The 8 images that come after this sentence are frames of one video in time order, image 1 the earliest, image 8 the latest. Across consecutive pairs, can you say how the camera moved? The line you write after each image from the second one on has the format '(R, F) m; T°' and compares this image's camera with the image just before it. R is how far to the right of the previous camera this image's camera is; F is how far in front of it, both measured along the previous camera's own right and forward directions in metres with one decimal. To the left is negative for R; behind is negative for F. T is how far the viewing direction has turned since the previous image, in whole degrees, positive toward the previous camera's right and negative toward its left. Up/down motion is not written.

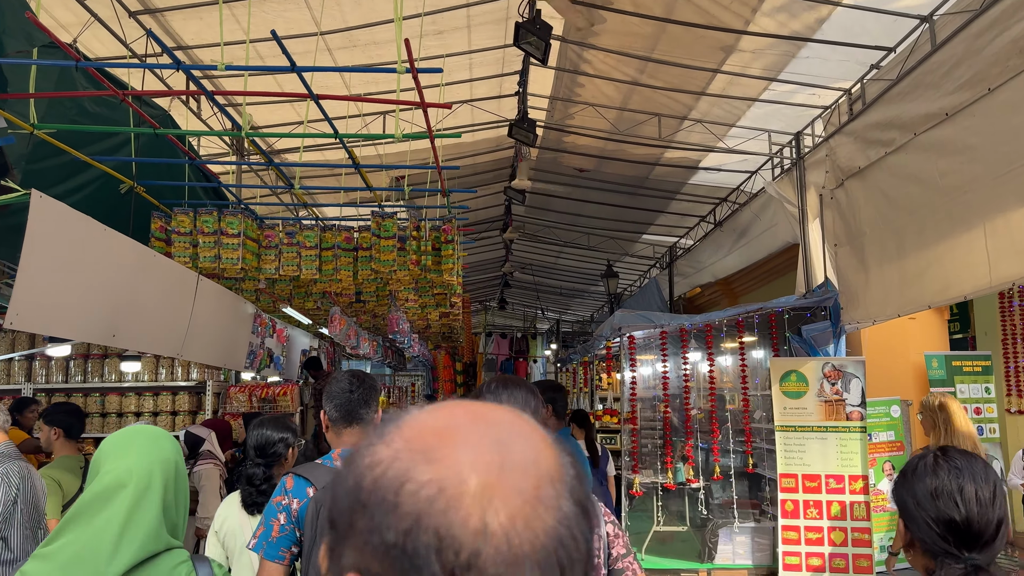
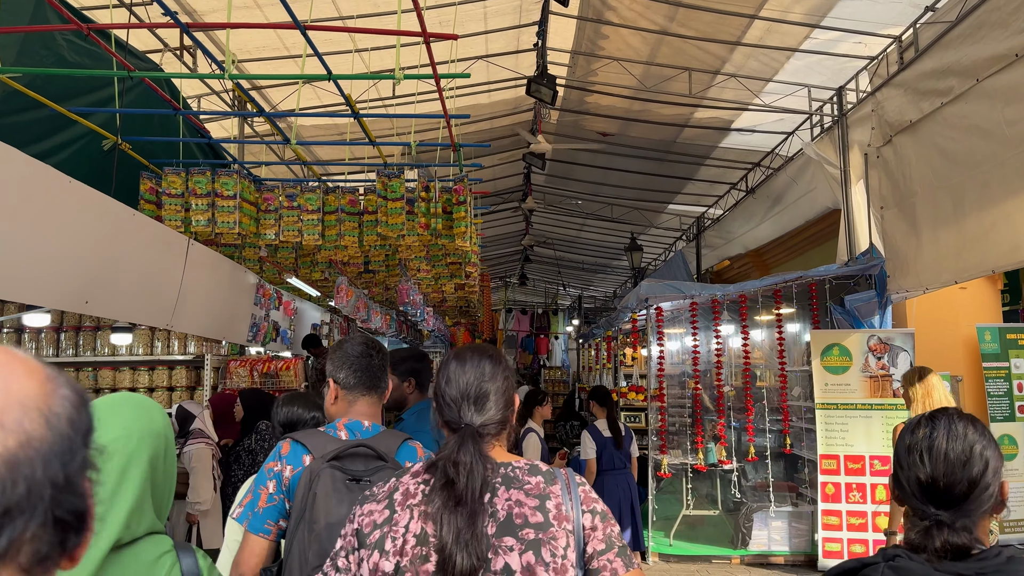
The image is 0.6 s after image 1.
(0.0, +0.4) m; -2°
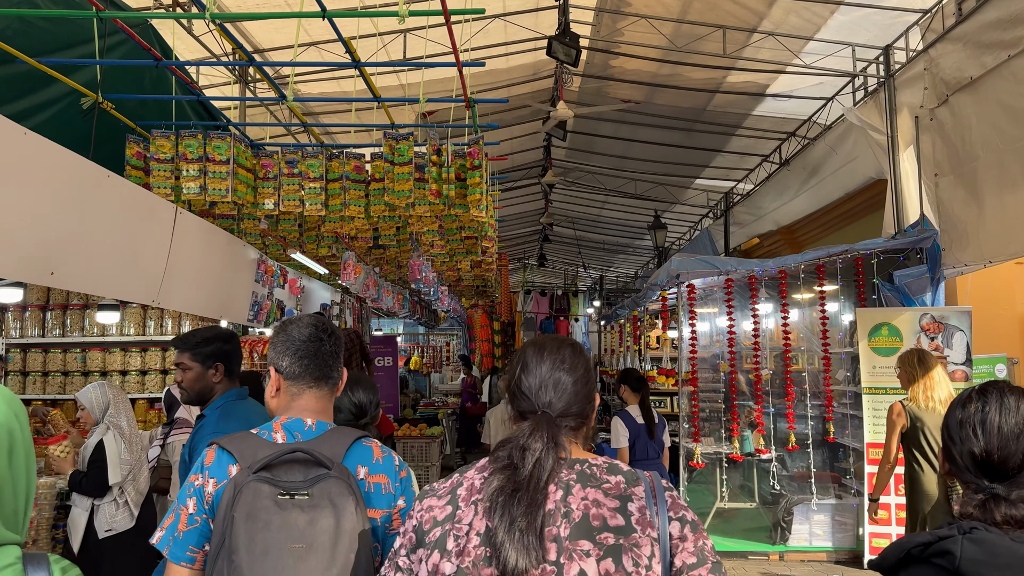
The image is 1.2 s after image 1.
(0.0, +0.4) m; -1°
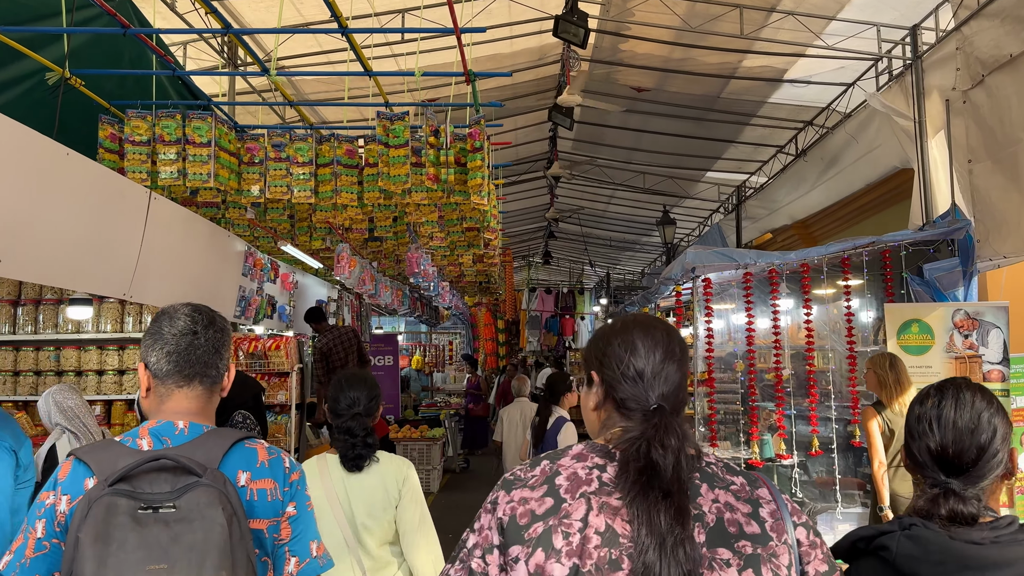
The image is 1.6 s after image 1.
(0.0, +0.3) m; 0°
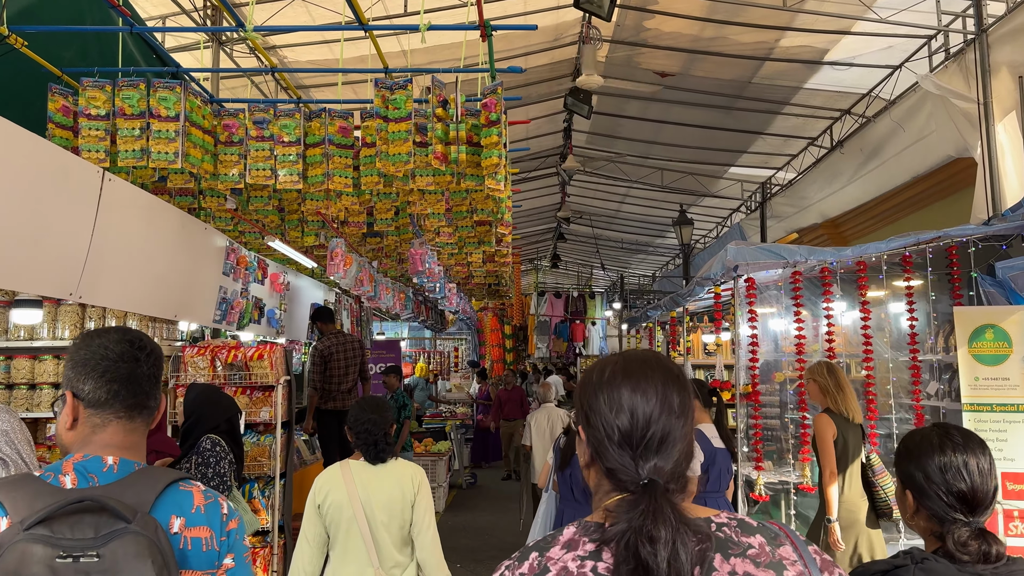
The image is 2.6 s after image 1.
(-0.1, +0.6) m; 0°
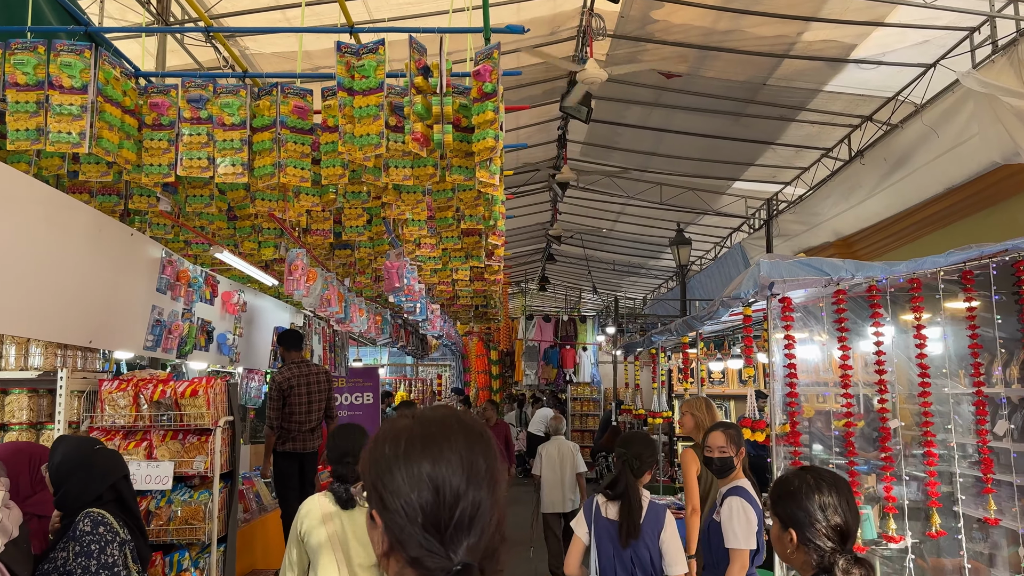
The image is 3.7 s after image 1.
(-0.1, +0.7) m; +1°
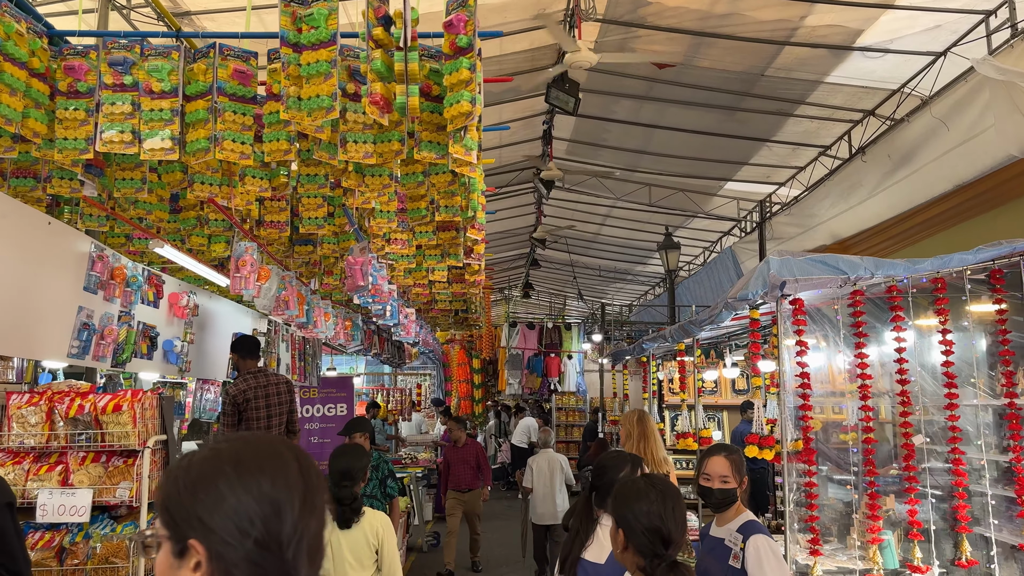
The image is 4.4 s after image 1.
(0.0, +0.4) m; +1°
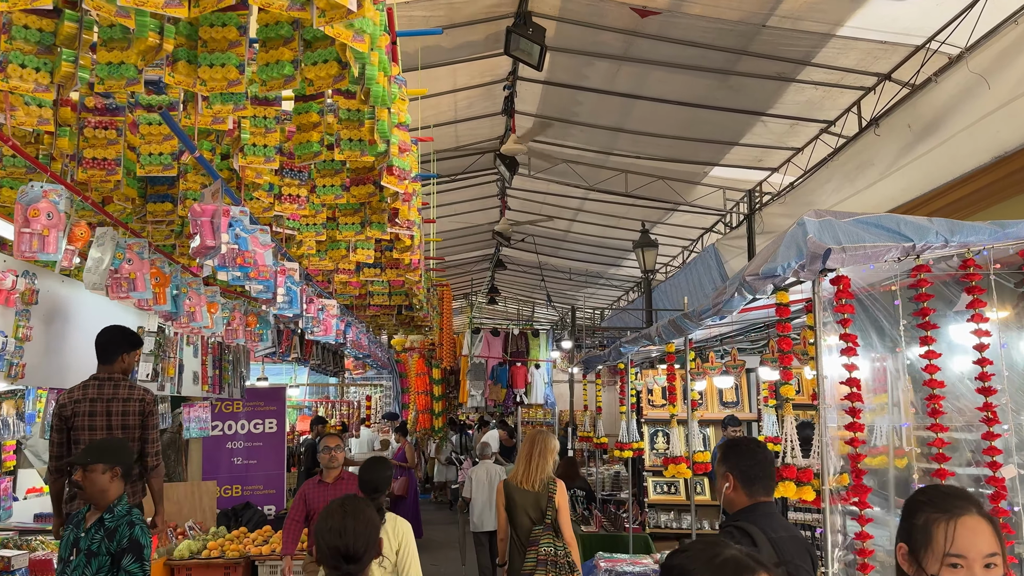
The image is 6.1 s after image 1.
(+0.1, +1.0) m; +2°
